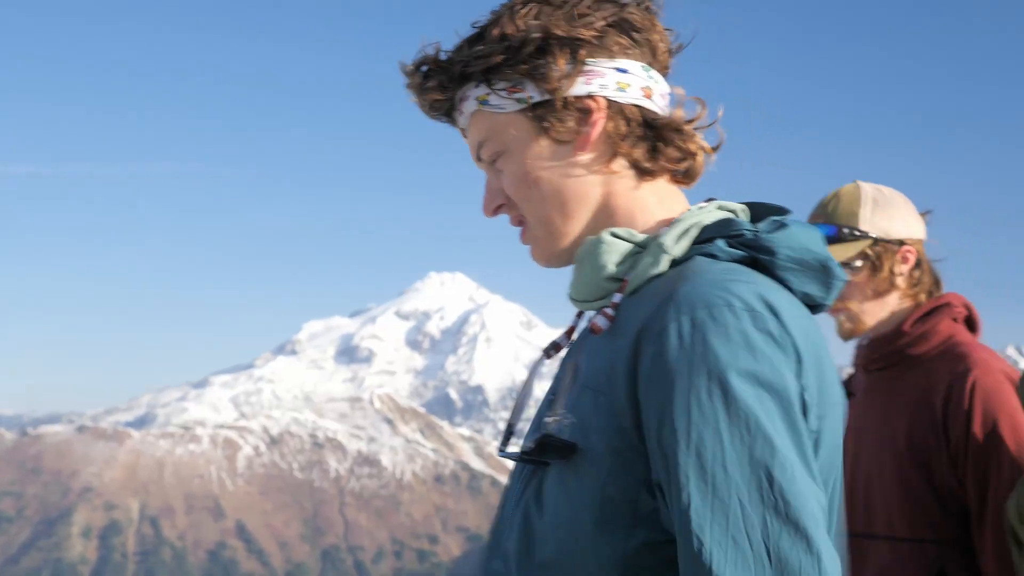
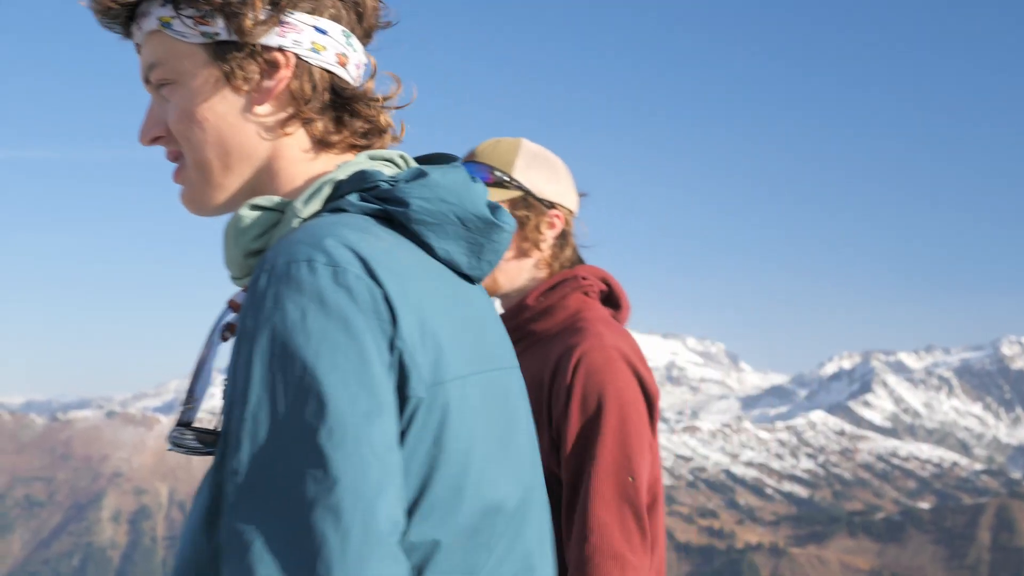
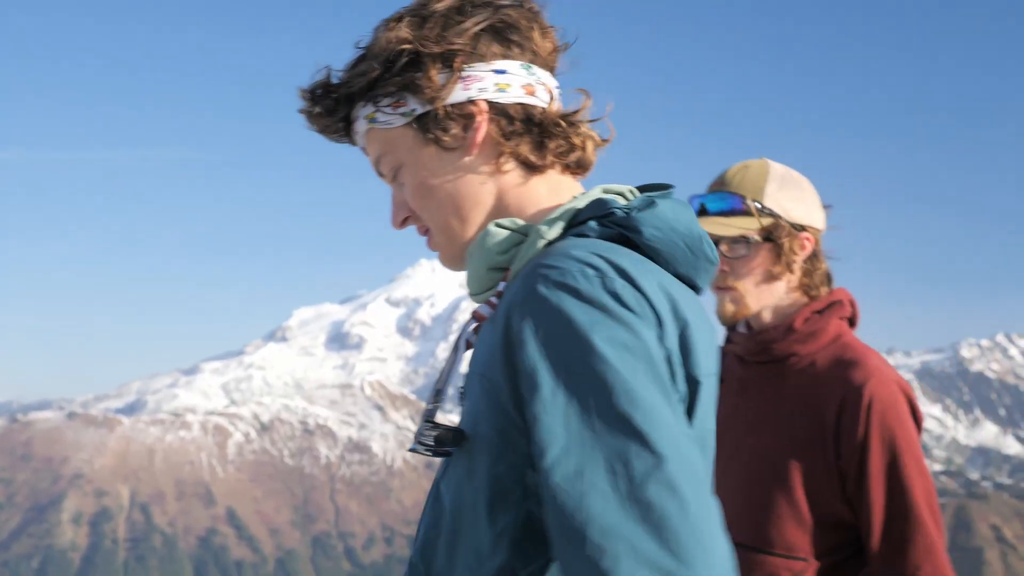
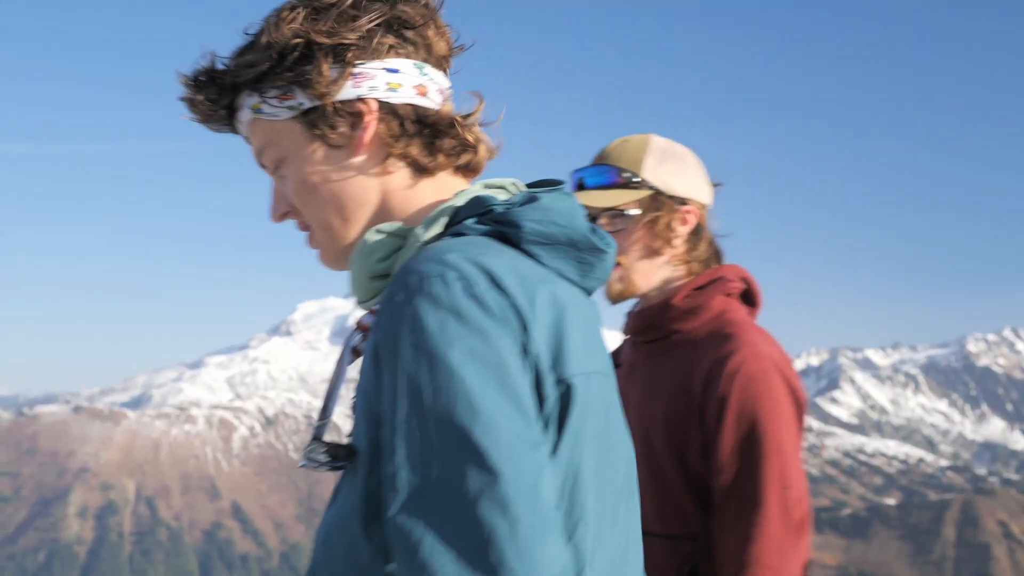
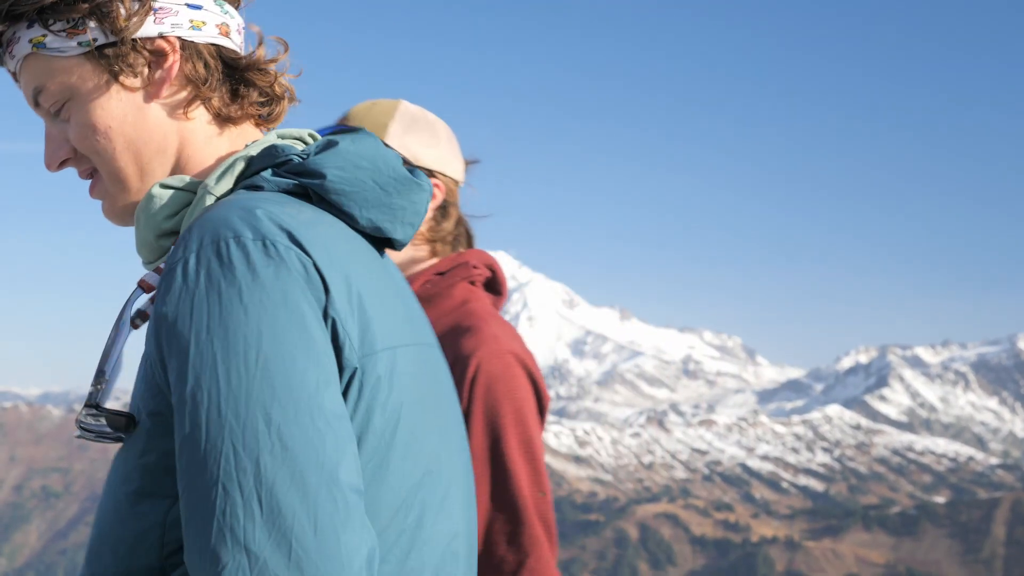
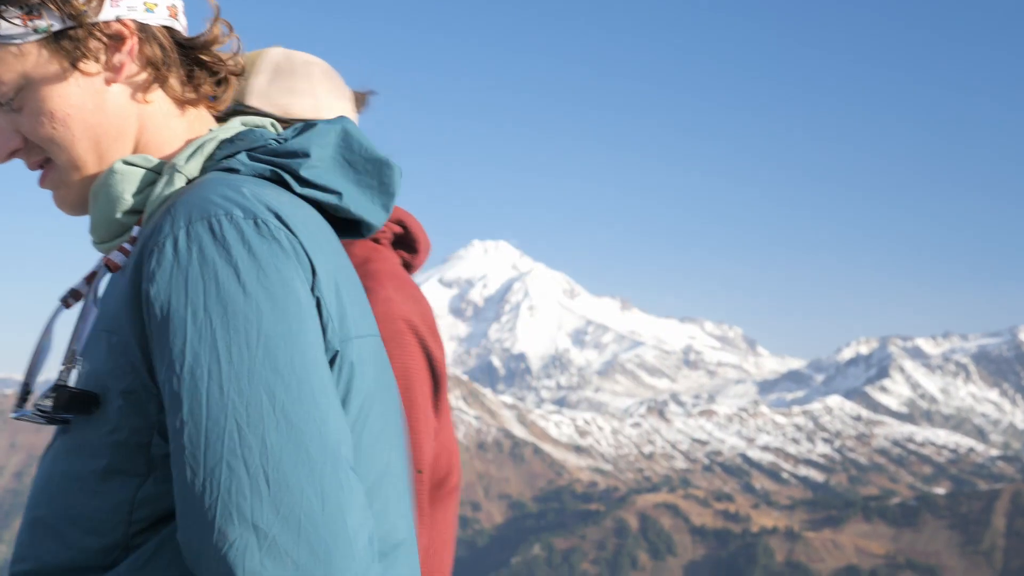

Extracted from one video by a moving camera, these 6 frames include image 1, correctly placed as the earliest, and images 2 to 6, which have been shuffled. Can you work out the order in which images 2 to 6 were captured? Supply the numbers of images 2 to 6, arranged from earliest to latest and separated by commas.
3, 4, 2, 5, 6
